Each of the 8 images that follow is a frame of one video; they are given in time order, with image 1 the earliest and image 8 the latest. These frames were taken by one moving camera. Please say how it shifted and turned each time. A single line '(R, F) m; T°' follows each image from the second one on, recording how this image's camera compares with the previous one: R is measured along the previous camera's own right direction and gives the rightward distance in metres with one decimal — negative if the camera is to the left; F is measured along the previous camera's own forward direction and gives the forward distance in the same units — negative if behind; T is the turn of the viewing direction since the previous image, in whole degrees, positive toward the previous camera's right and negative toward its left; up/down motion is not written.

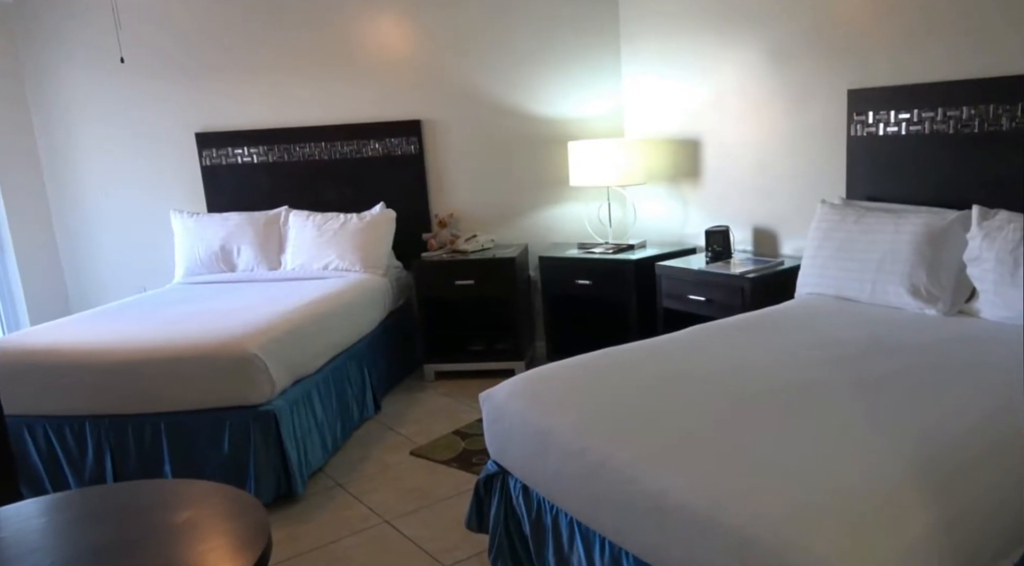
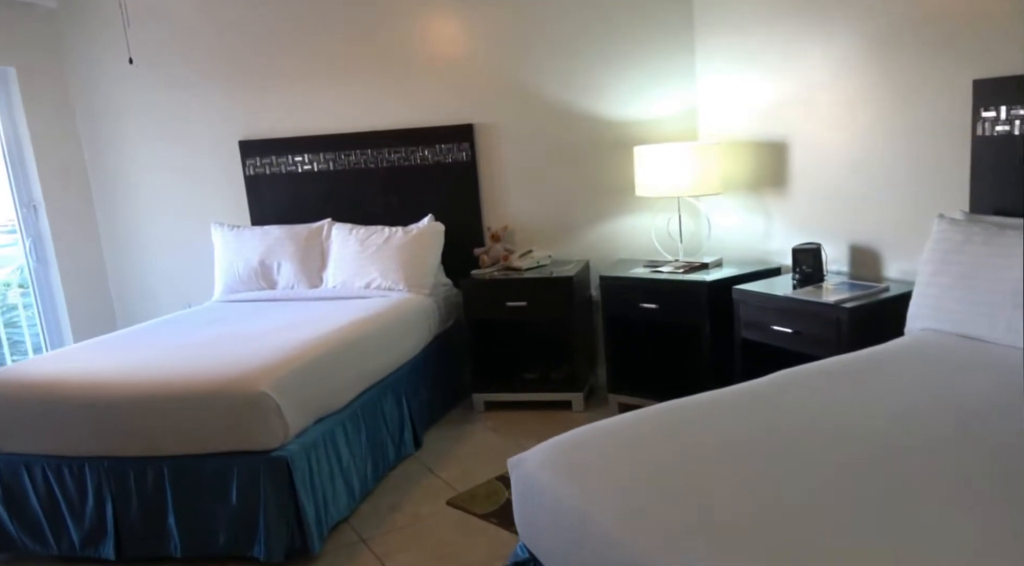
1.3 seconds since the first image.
(+0.1, +0.4) m; -6°
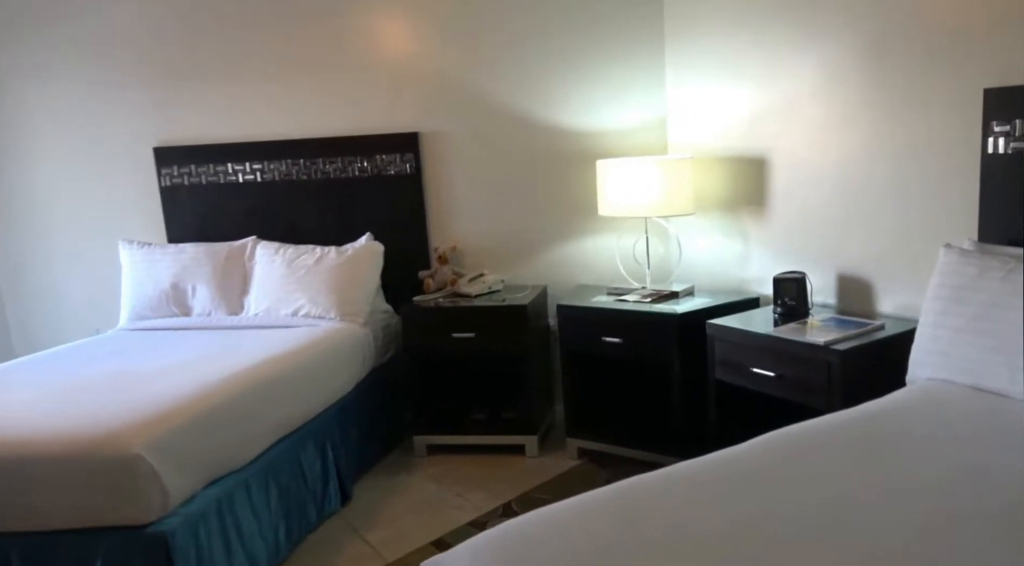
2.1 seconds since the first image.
(+0.1, +0.4) m; +3°
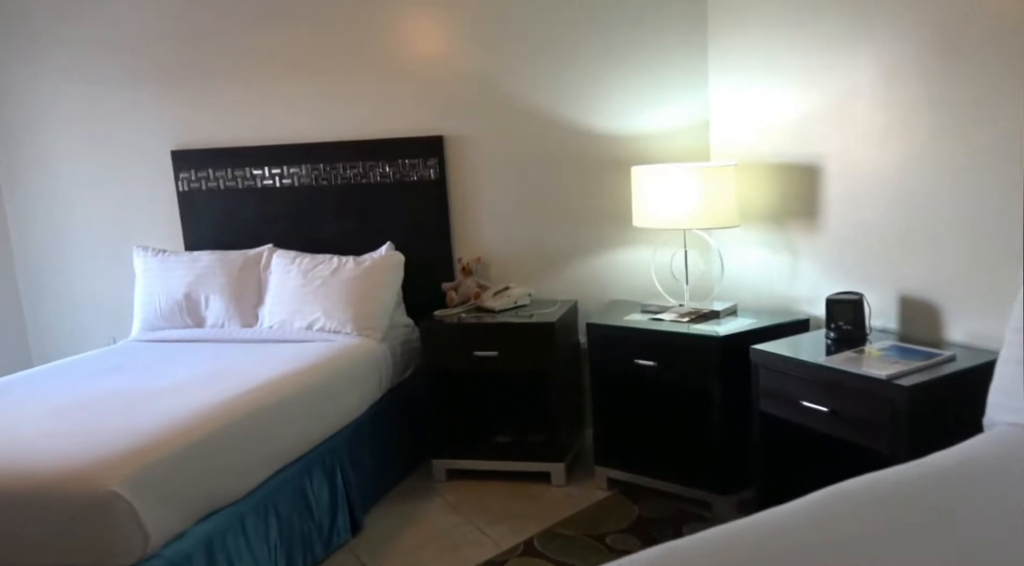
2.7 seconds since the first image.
(+0.1, +0.2) m; -3°
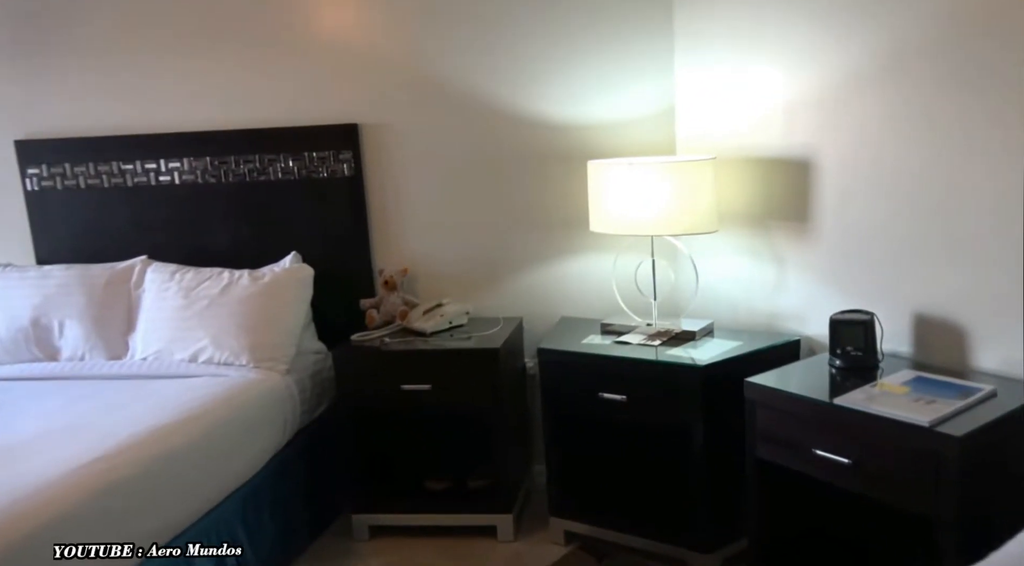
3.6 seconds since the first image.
(0.0, +0.5) m; +6°
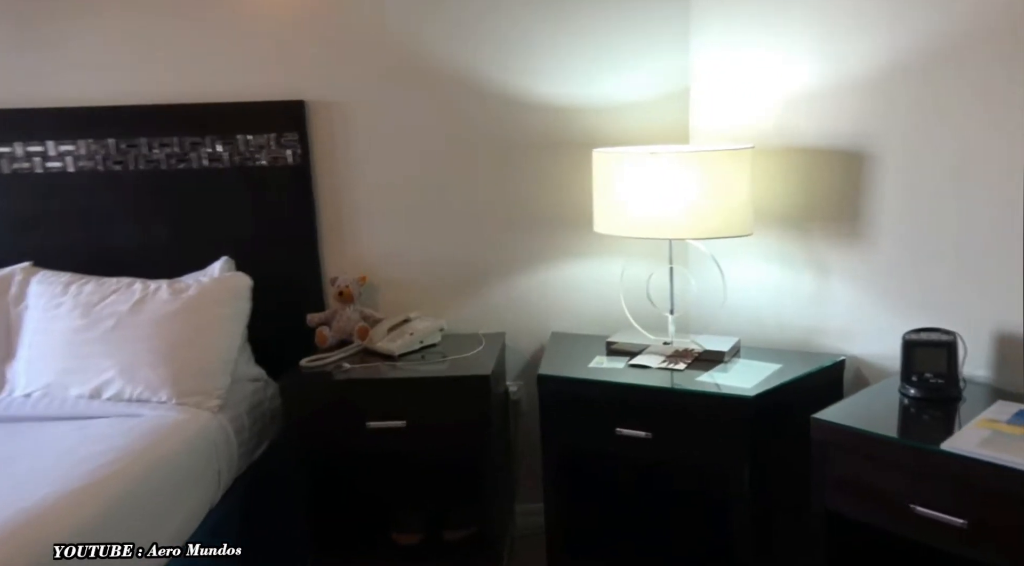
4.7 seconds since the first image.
(-0.2, +0.4) m; +7°
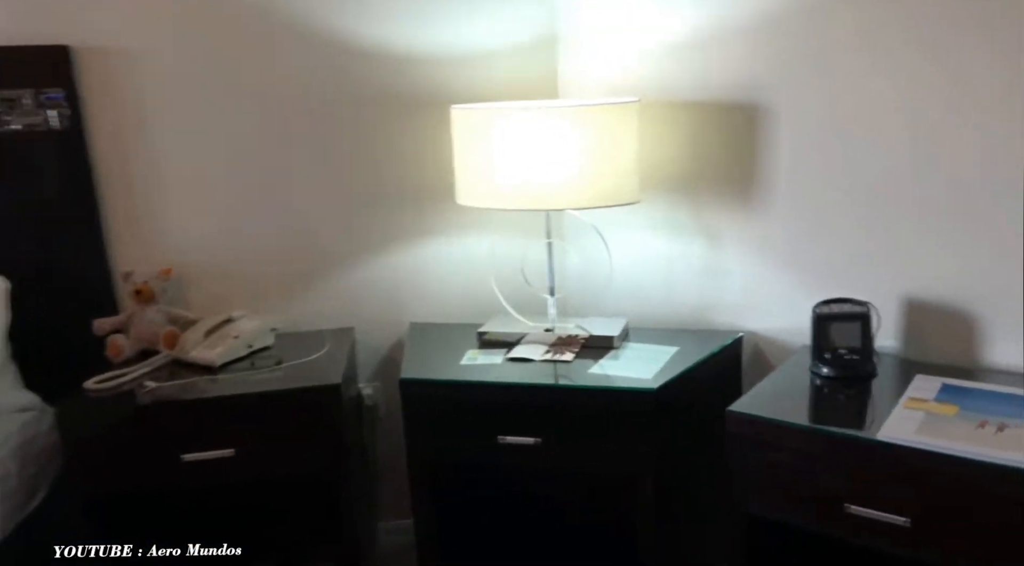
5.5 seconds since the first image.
(0.0, +0.3) m; +12°
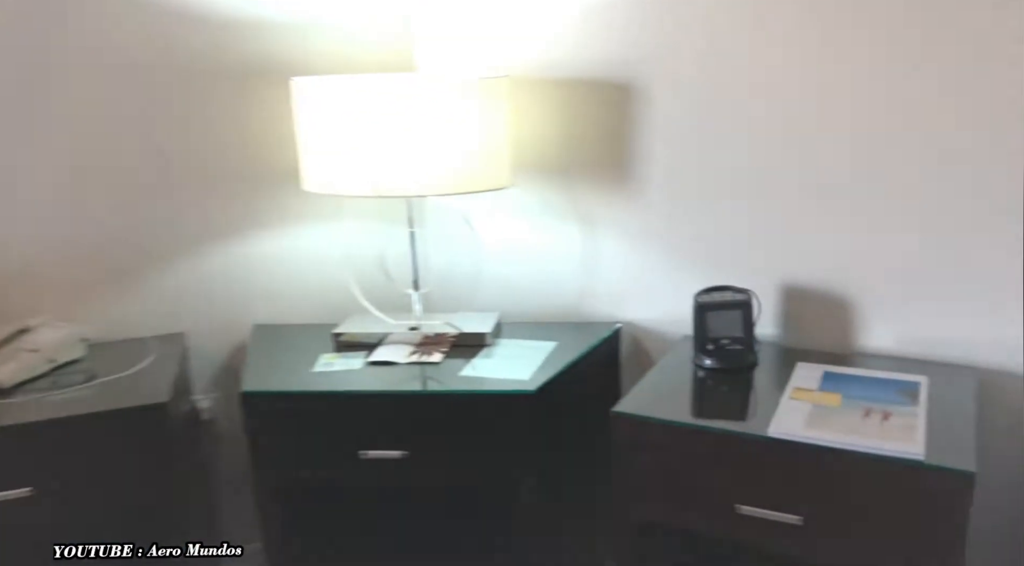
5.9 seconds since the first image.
(0.0, +0.2) m; +11°
